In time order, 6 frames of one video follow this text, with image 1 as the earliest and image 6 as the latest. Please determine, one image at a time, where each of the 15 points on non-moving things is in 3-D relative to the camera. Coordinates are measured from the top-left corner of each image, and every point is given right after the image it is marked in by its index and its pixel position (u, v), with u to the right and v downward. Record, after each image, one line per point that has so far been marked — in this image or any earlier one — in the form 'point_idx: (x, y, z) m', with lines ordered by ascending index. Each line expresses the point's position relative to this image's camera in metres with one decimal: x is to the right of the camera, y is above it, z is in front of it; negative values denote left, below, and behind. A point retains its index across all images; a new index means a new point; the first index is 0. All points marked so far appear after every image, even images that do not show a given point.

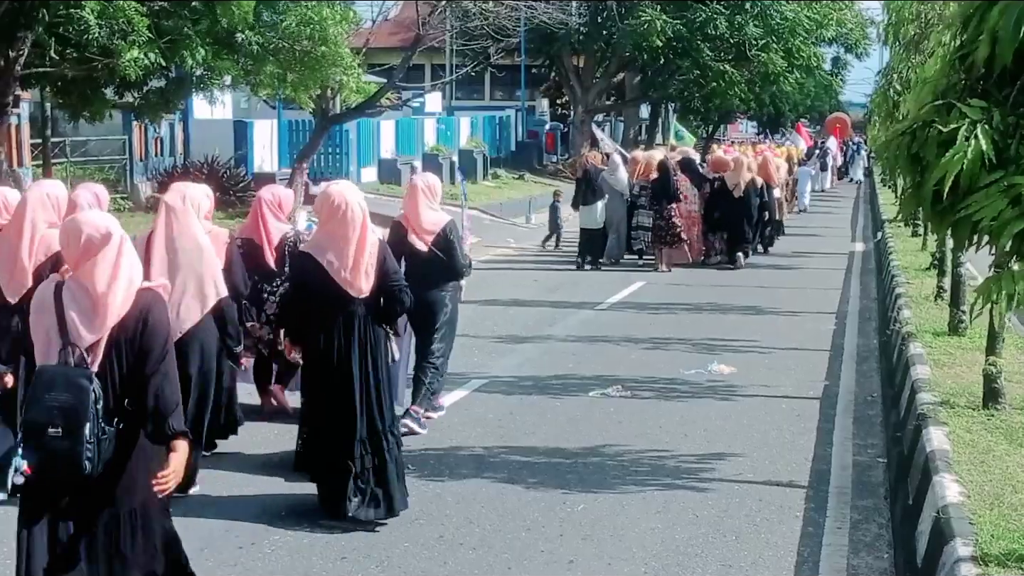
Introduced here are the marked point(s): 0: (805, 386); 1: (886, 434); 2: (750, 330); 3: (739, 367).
0: (+2.2, -0.7, +11.5) m
1: (+2.5, -0.9, +10.5) m
2: (+2.1, -0.5, +13.4) m
3: (+1.8, -0.7, +12.1) m
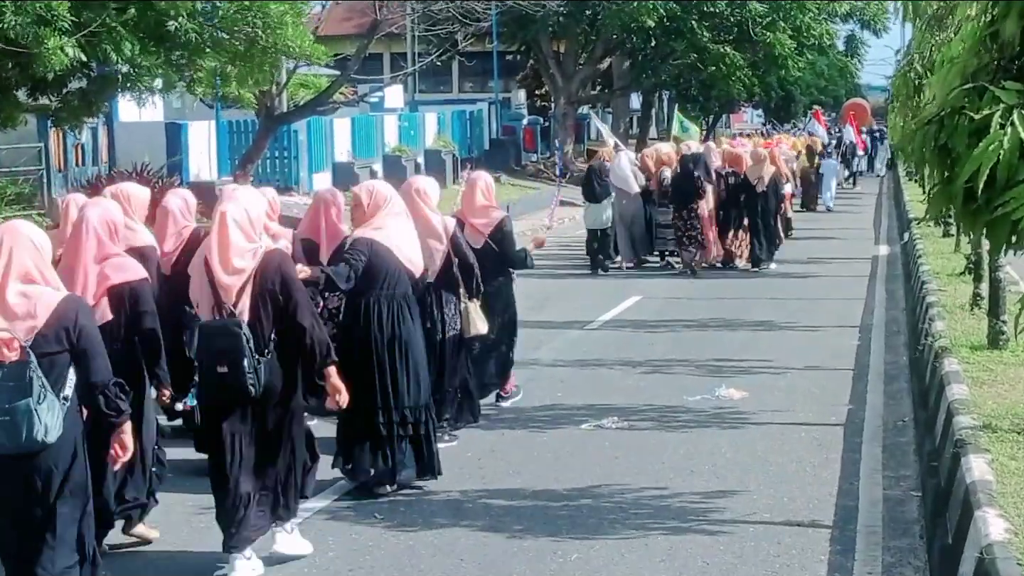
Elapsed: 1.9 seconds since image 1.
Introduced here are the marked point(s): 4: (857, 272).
0: (+2.1, -0.8, +10.1) m
1: (+2.4, -1.0, +9.0) m
2: (+1.9, -0.5, +12.0) m
3: (+1.7, -0.7, +10.7) m
4: (+3.8, +0.1, +16.8) m
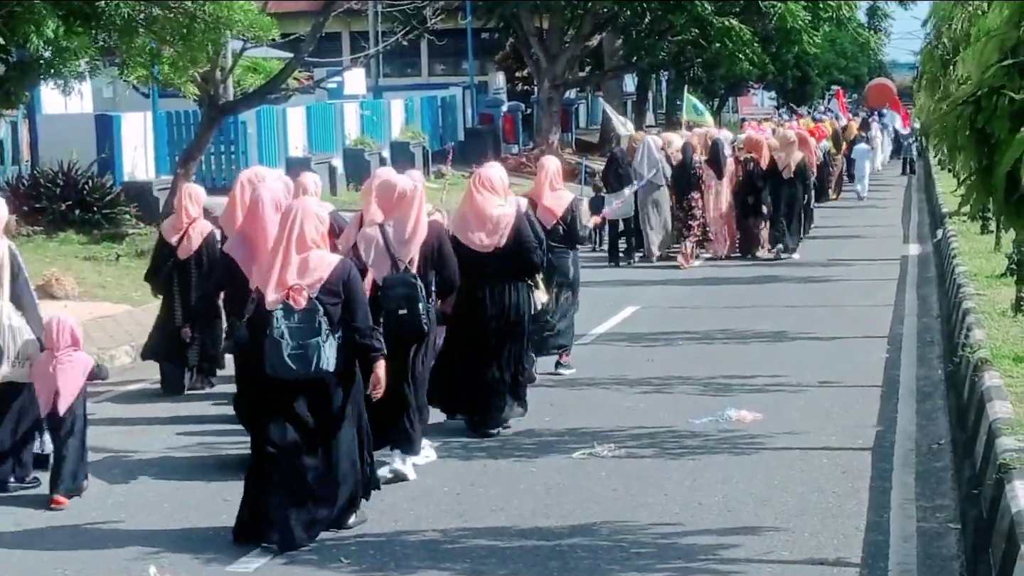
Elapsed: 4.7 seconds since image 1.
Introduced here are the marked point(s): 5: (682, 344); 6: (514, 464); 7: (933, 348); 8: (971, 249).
0: (+2.0, -0.9, +8.9) m
1: (+2.3, -1.0, +7.8) m
2: (+1.8, -0.5, +10.7) m
3: (+1.5, -0.8, +9.5) m
4: (+3.7, +0.1, +15.5) m
5: (+1.3, -0.4, +11.6) m
6: (0.0, -1.0, +8.5) m
7: (+3.0, -0.4, +11.0) m
8: (+4.6, +0.4, +15.8) m
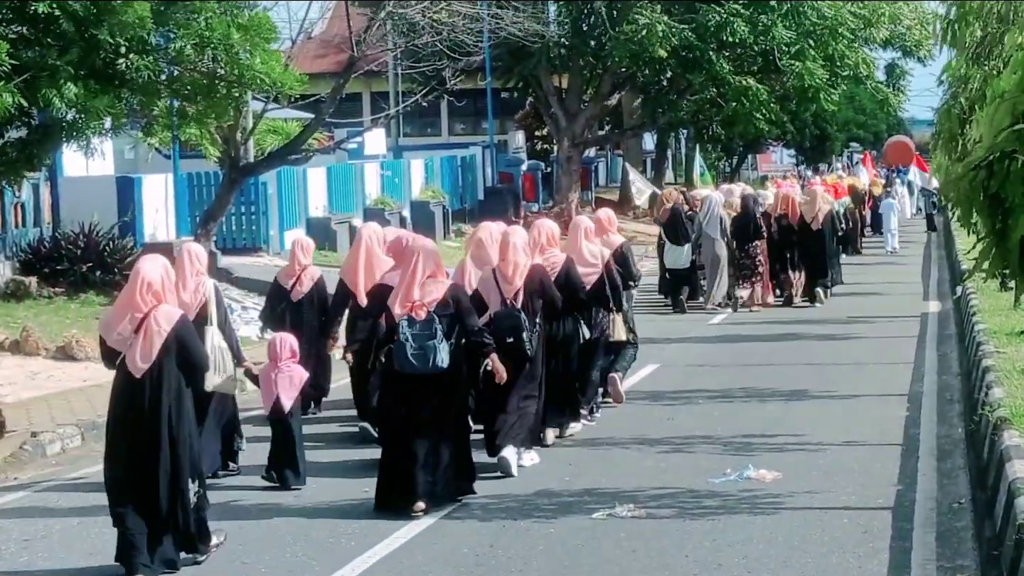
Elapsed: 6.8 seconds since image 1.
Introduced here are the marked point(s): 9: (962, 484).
0: (+2.1, -1.2, +8.8) m
1: (+2.4, -1.3, +7.8) m
2: (+2.0, -0.9, +10.7) m
3: (+1.7, -1.1, +9.4) m
4: (+3.9, -0.4, +15.5) m
5: (+1.4, -0.8, +11.6) m
6: (+0.1, -1.3, +8.5) m
7: (+3.1, -0.8, +11.0) m
8: (+4.8, -0.2, +15.7) m
9: (+2.6, -1.1, +9.0) m
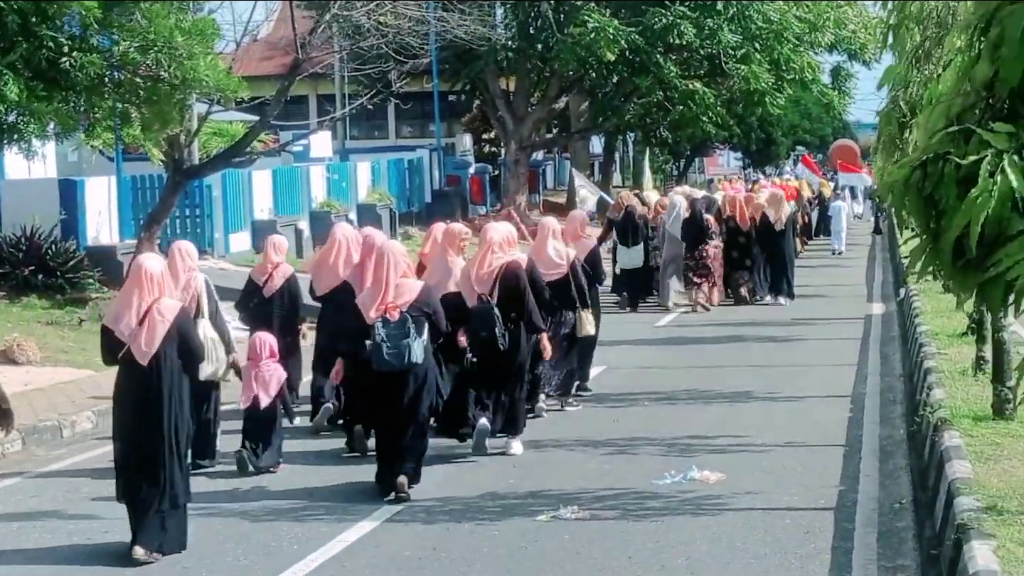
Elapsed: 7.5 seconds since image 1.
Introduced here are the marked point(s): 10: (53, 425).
0: (+1.8, -1.2, +8.9) m
1: (+2.1, -1.3, +7.8) m
2: (+1.6, -0.9, +10.7) m
3: (+1.3, -1.1, +9.5) m
4: (+3.4, -0.5, +15.6) m
5: (+1.1, -0.9, +11.6) m
6: (-0.2, -1.3, +8.5) m
7: (+2.8, -0.9, +11.1) m
8: (+4.4, -0.2, +15.8) m
9: (+2.3, -1.2, +9.1) m
10: (-3.4, -1.0, +11.2) m
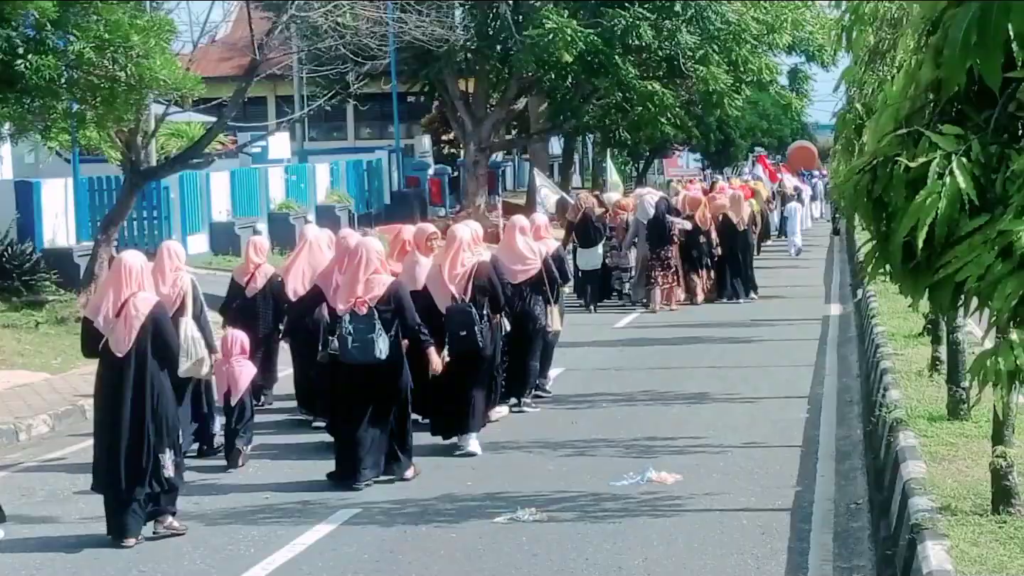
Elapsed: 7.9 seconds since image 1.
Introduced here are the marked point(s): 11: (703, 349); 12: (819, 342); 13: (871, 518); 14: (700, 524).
0: (+1.5, -1.2, +8.9) m
1: (+1.9, -1.4, +7.9) m
2: (+1.3, -0.9, +10.8) m
3: (+1.1, -1.1, +9.5) m
4: (+3.1, -0.5, +15.7) m
5: (+0.8, -0.9, +11.7) m
6: (-0.4, -1.3, +8.5) m
7: (+2.5, -0.9, +11.1) m
8: (+4.0, -0.2, +15.9) m
9: (+2.1, -1.2, +9.1) m
10: (-3.6, -1.0, +11.2) m
11: (+1.9, -0.5, +14.6) m
12: (+3.1, -0.5, +15.0) m
13: (+2.0, -1.3, +8.4) m
14: (+1.0, -1.3, +8.4) m
